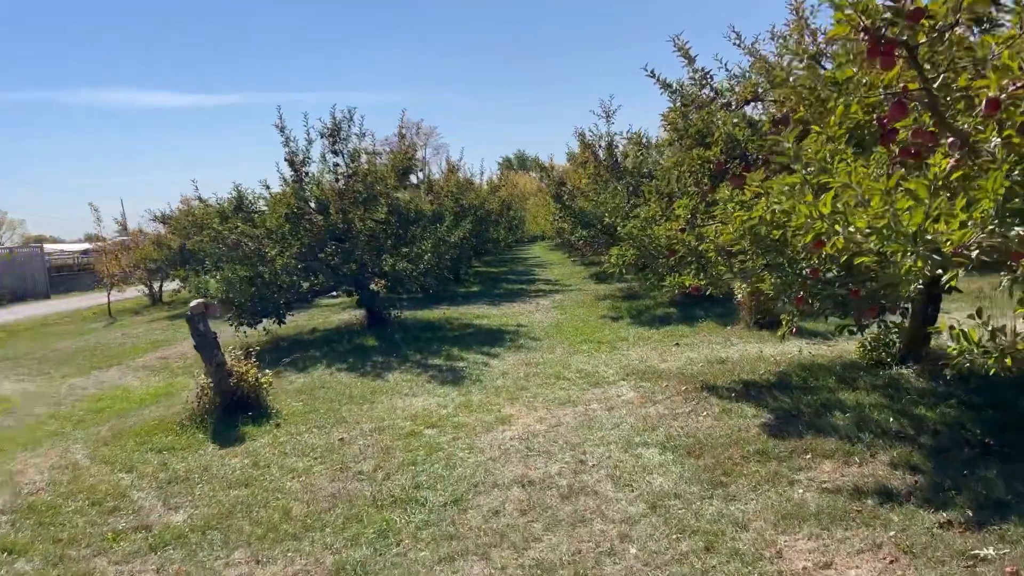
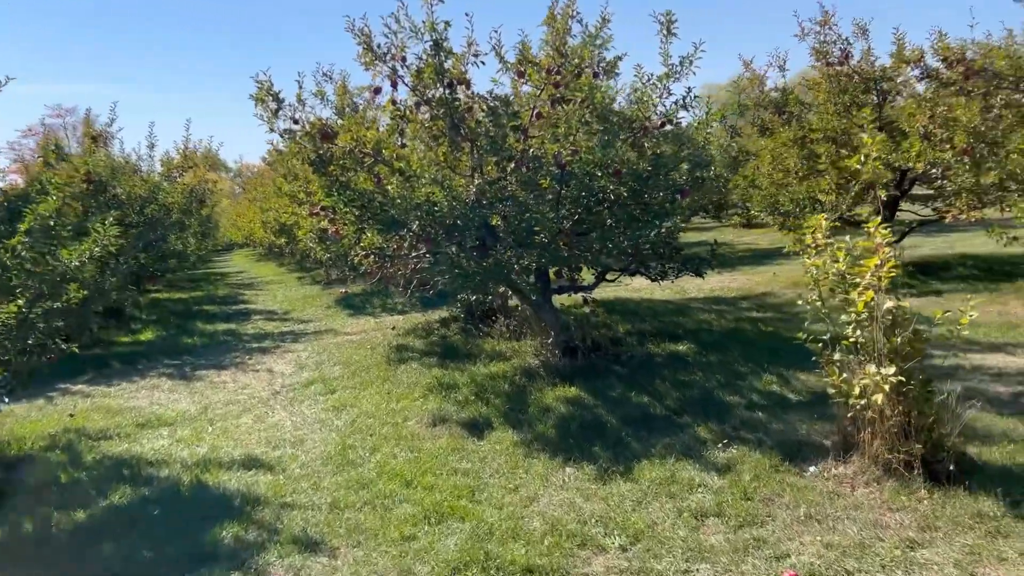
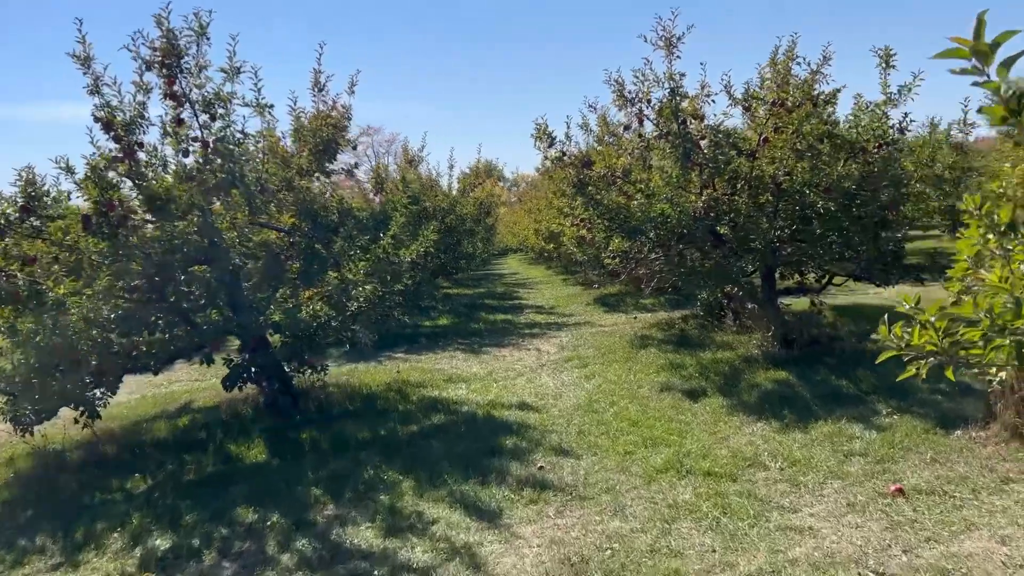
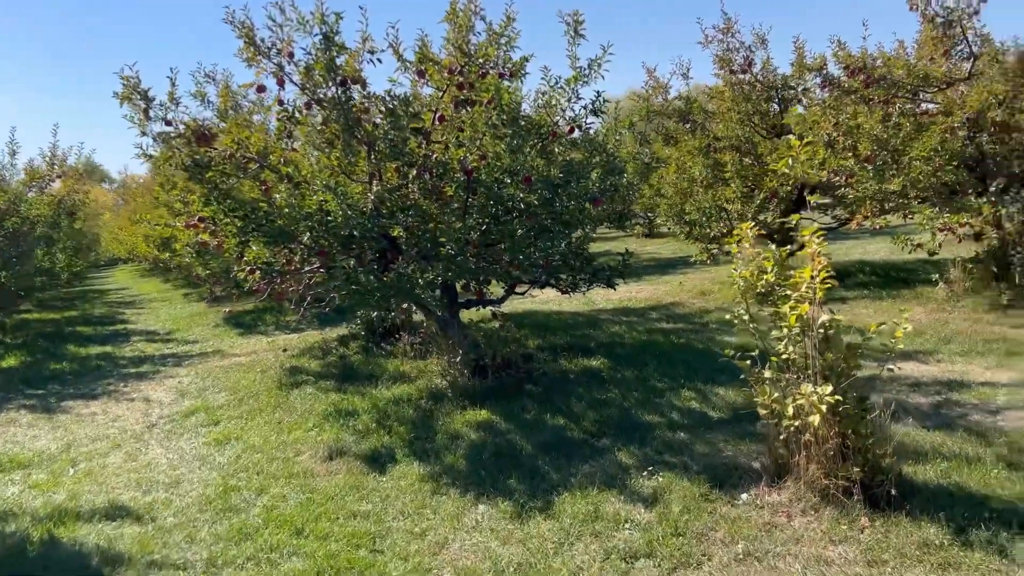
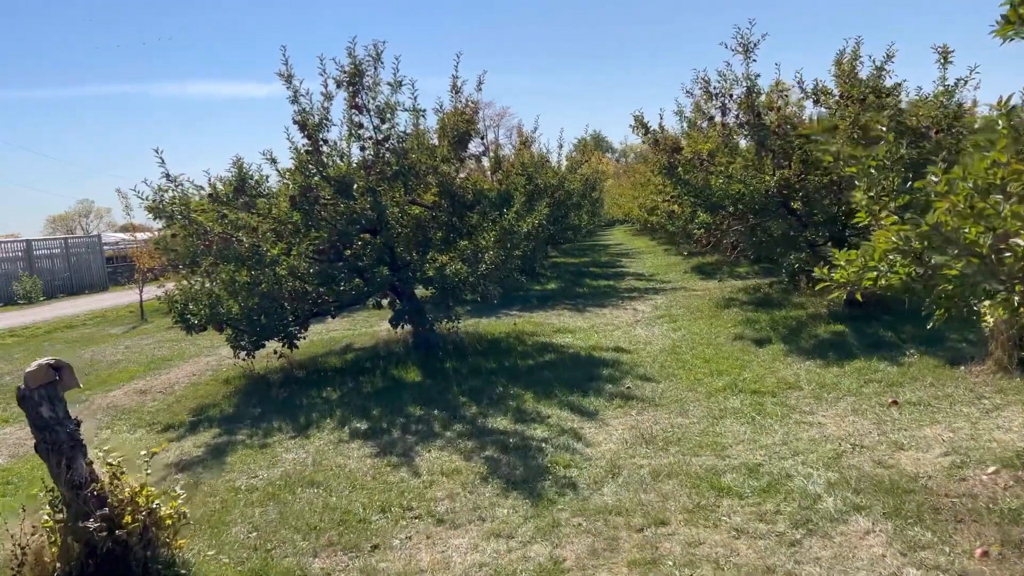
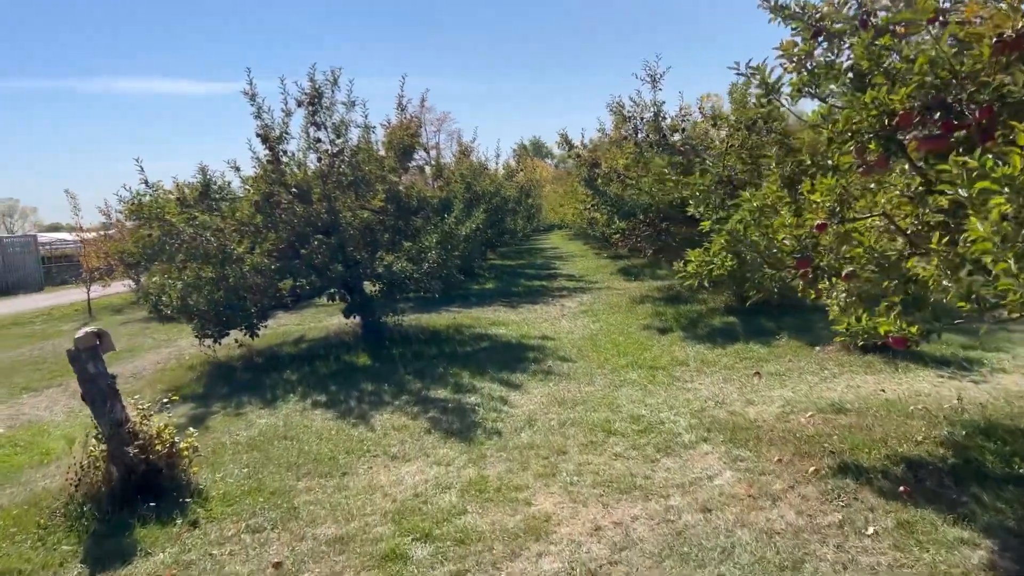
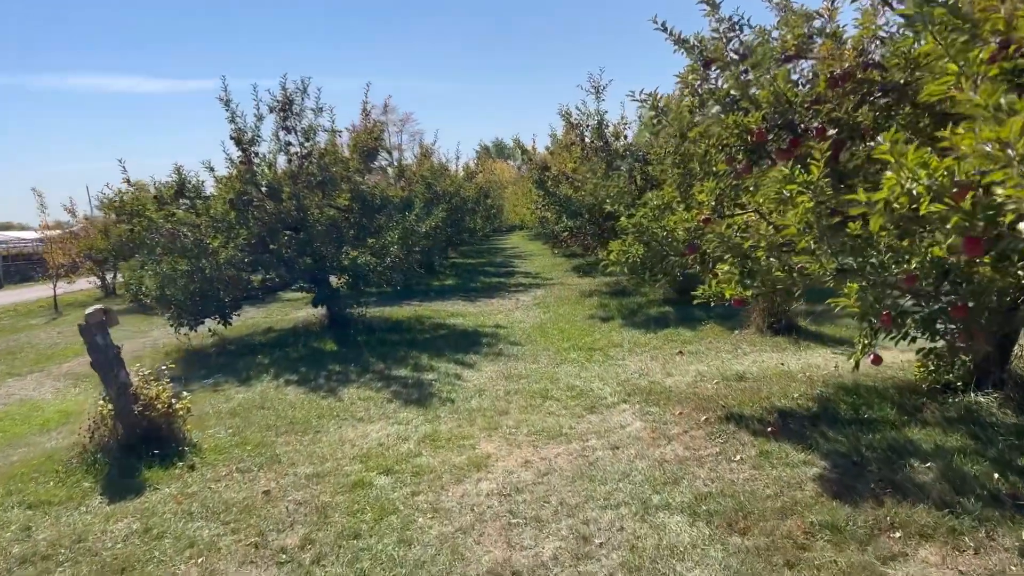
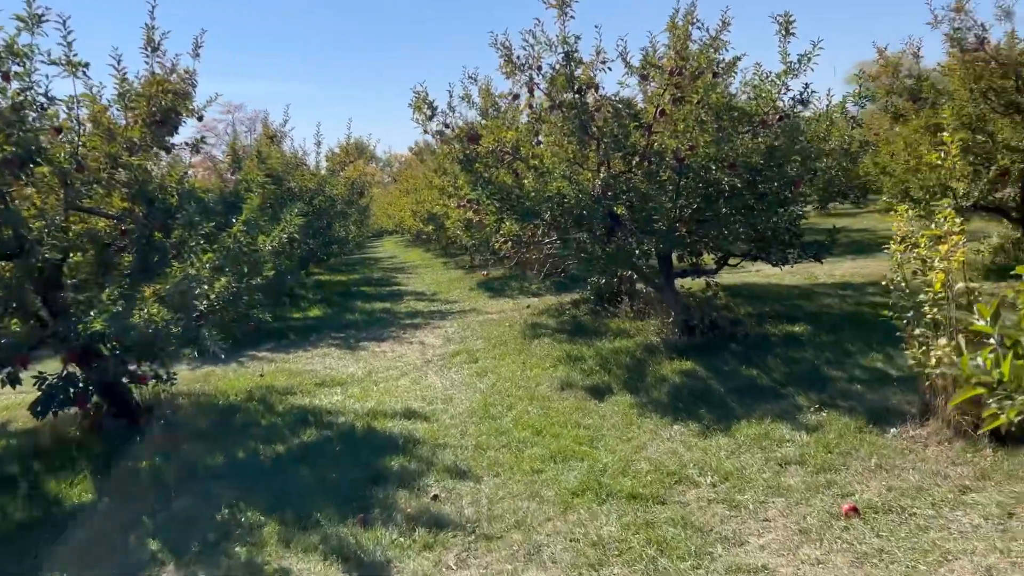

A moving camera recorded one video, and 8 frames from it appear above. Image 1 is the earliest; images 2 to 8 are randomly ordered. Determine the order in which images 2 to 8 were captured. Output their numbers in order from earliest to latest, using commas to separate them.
7, 6, 5, 3, 8, 2, 4
